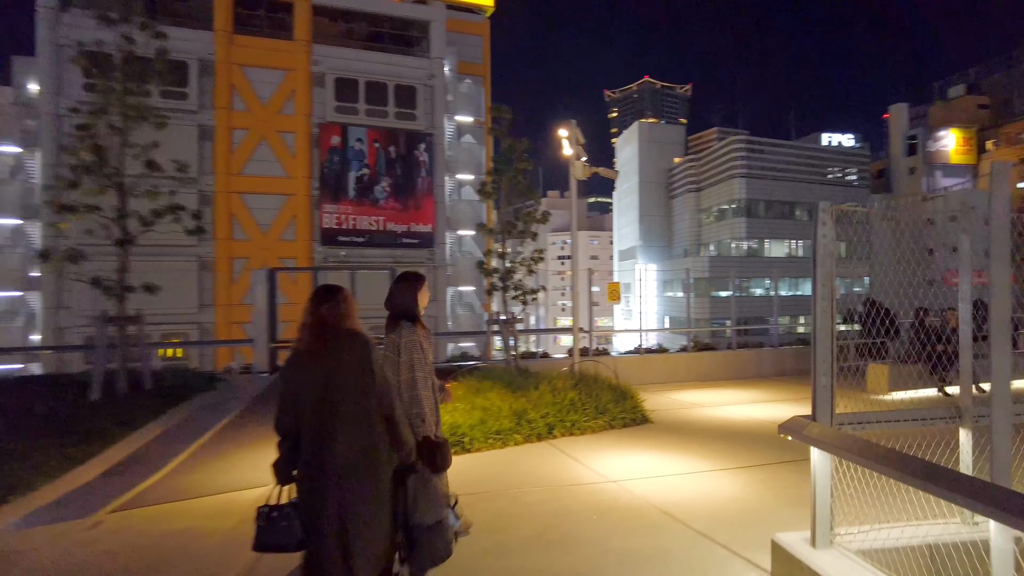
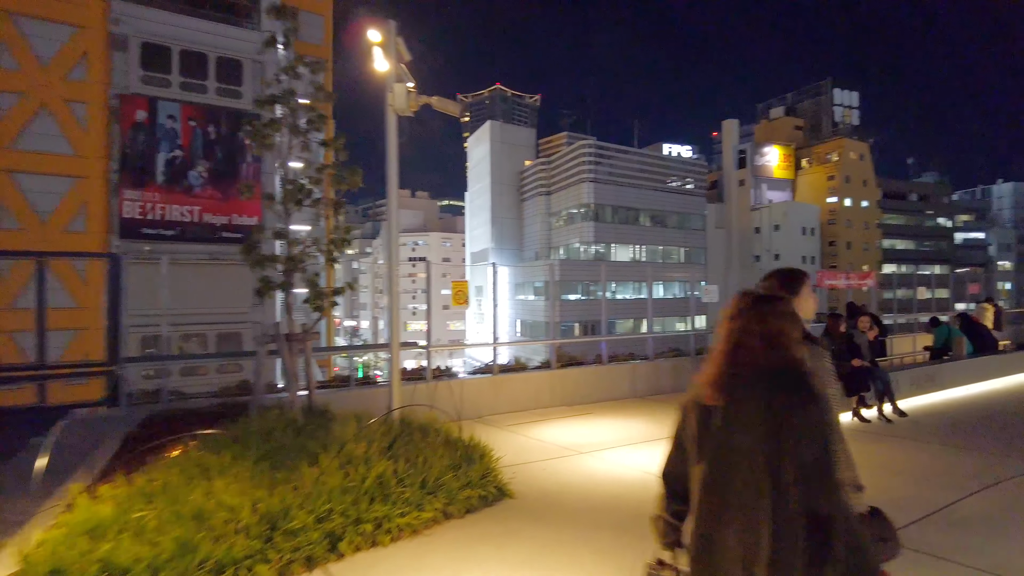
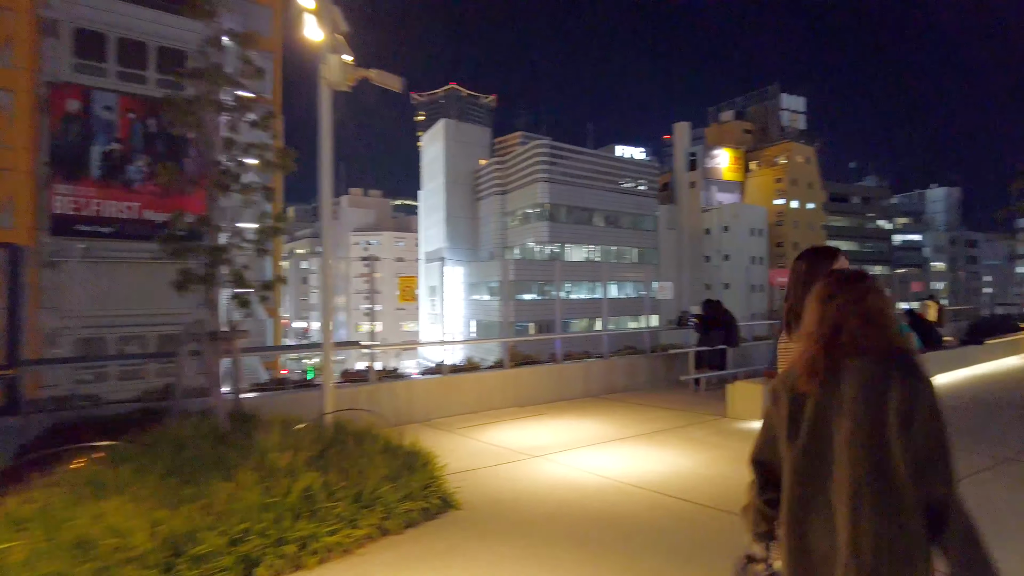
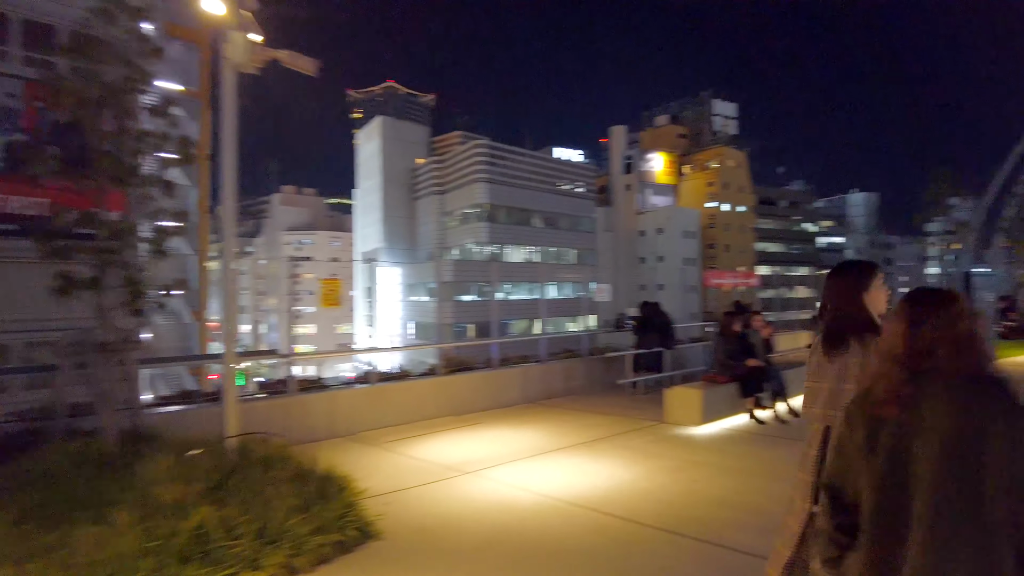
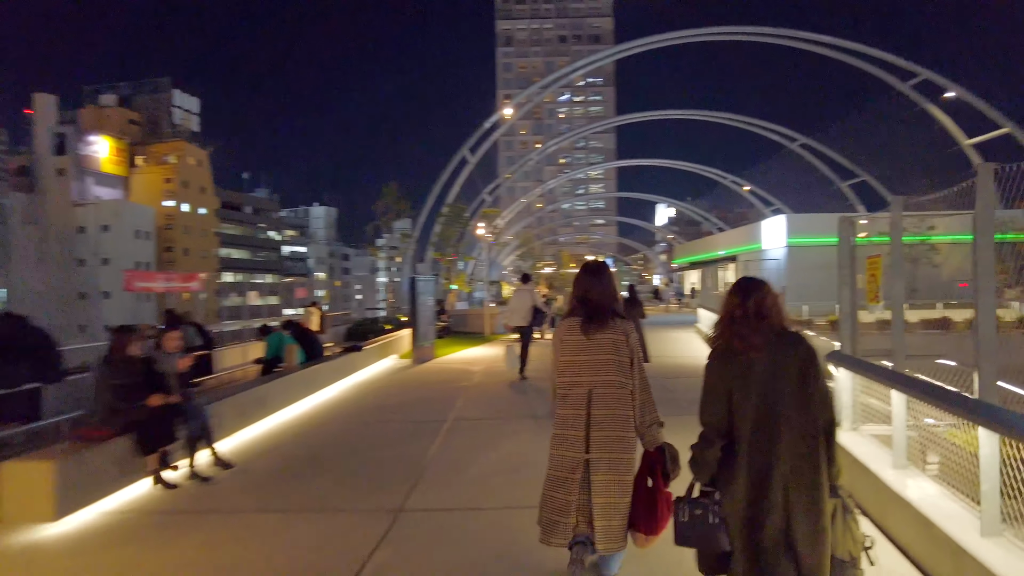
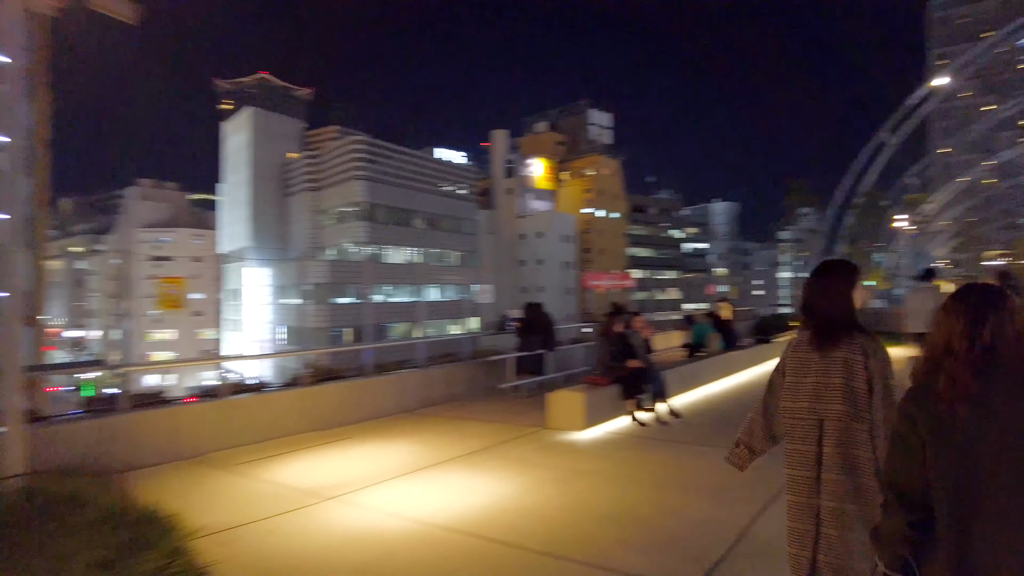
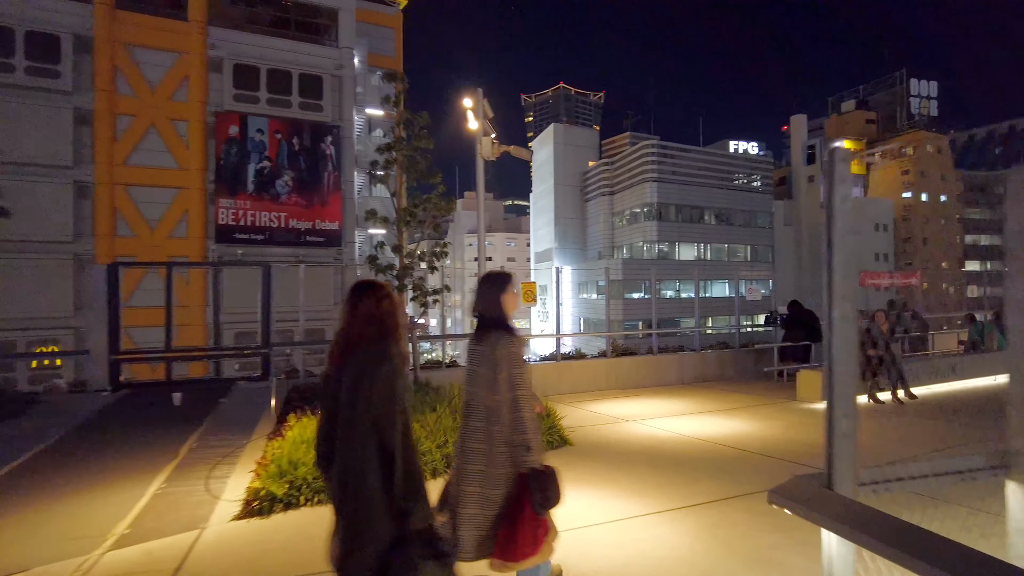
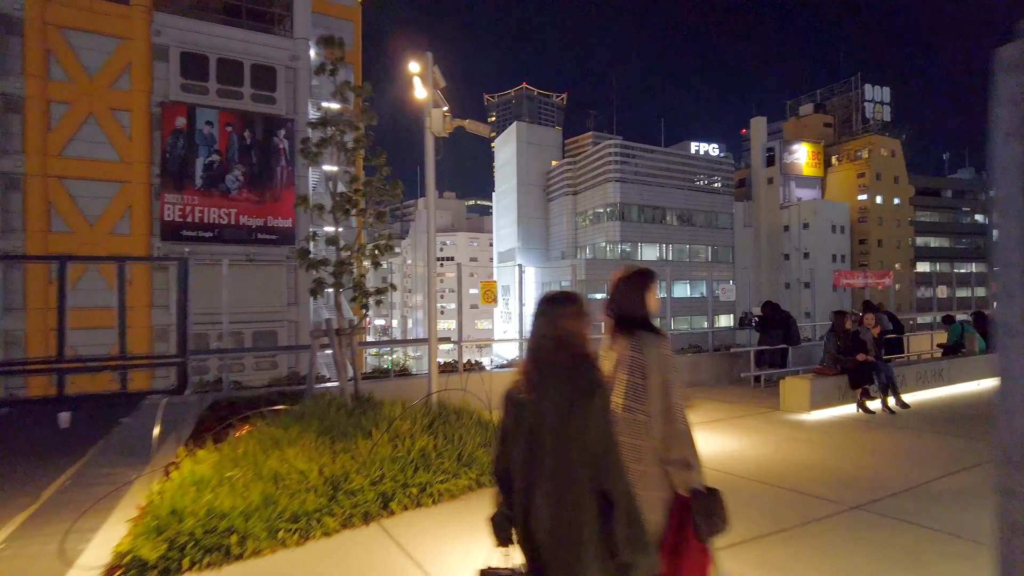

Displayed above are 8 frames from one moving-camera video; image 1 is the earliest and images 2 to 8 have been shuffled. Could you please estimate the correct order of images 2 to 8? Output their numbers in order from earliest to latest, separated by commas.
7, 8, 2, 3, 4, 6, 5
